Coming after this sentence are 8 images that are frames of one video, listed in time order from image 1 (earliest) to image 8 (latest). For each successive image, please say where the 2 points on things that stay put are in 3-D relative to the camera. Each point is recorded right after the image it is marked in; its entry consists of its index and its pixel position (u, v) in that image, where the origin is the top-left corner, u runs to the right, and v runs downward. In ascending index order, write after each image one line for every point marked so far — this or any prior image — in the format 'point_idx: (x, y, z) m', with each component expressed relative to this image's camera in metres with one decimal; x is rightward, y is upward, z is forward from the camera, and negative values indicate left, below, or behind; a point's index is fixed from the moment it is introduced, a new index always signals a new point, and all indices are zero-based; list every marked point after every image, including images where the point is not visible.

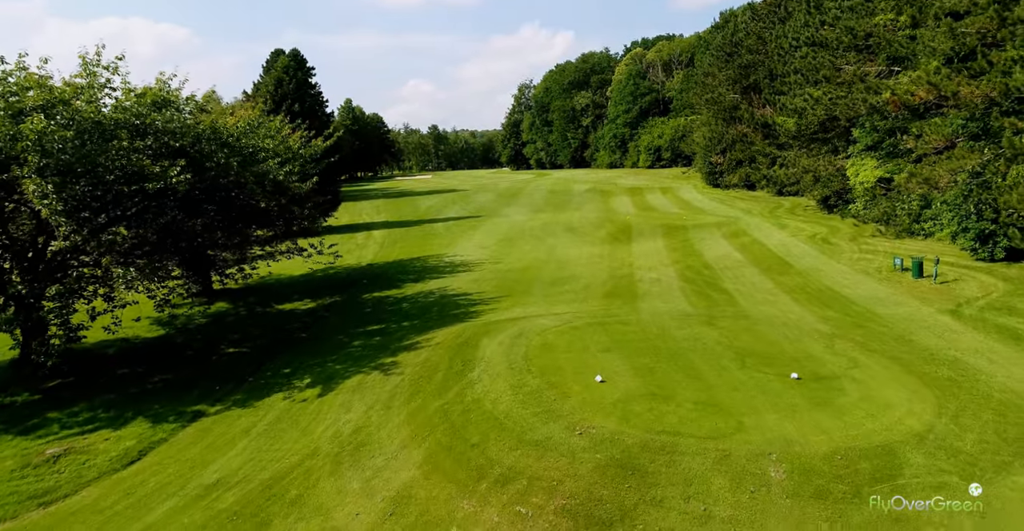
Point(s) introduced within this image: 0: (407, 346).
0: (-1.8, -1.4, +13.3) m
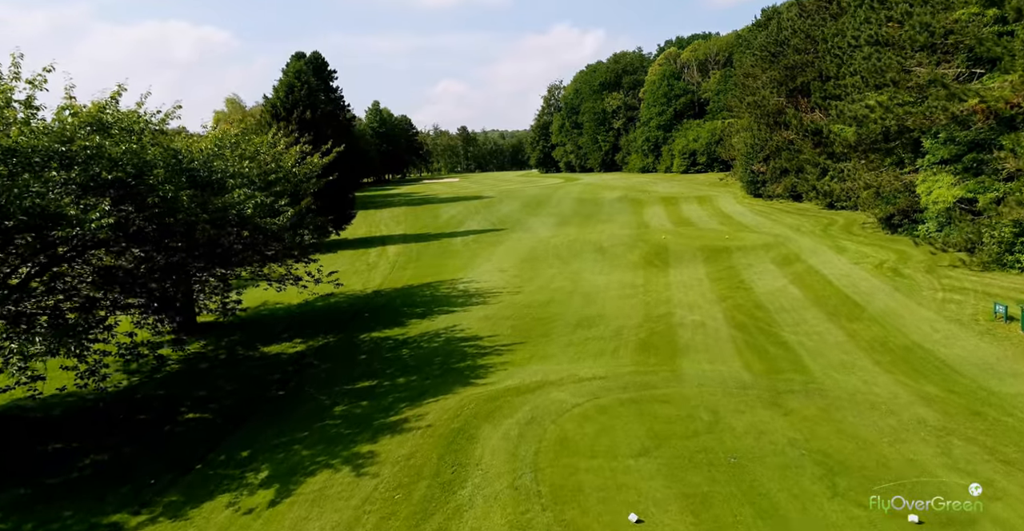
0: (-1.6, -2.2, +10.7) m
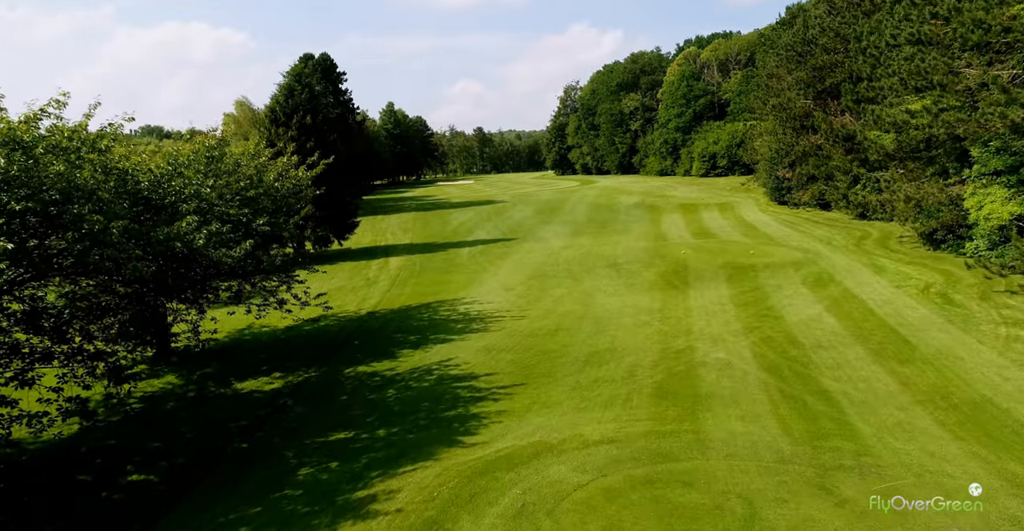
0: (-1.7, -2.7, +9.0) m
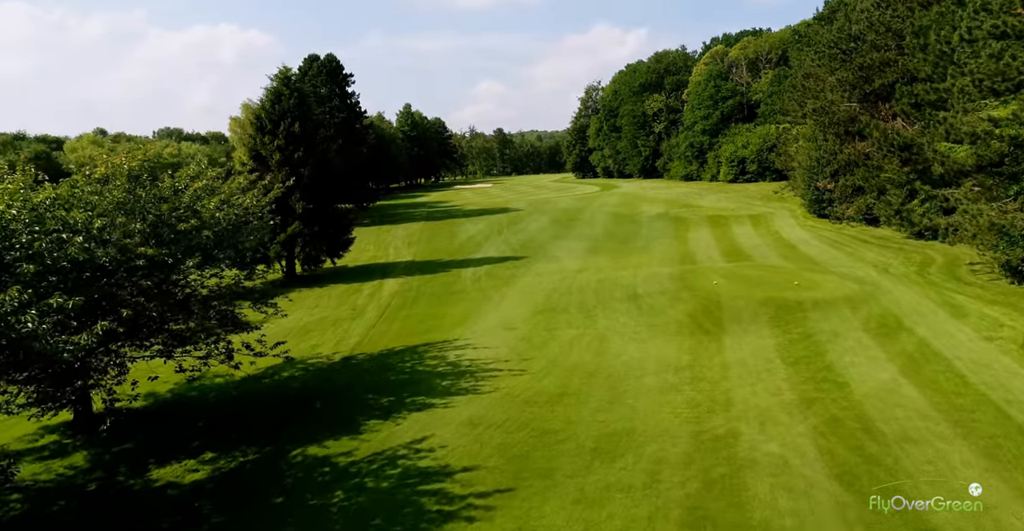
0: (-2.1, -3.6, +5.7) m
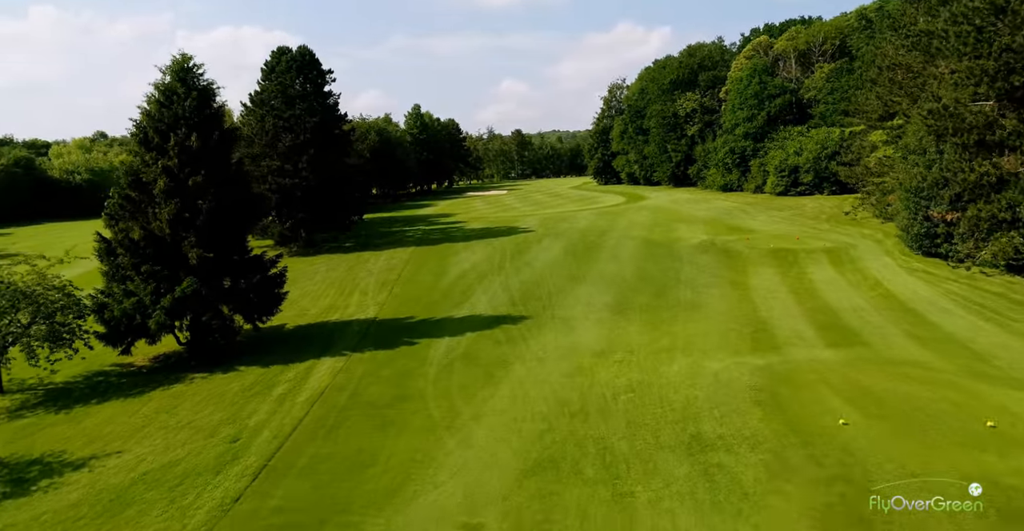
0: (-3.0, -5.5, -3.5) m
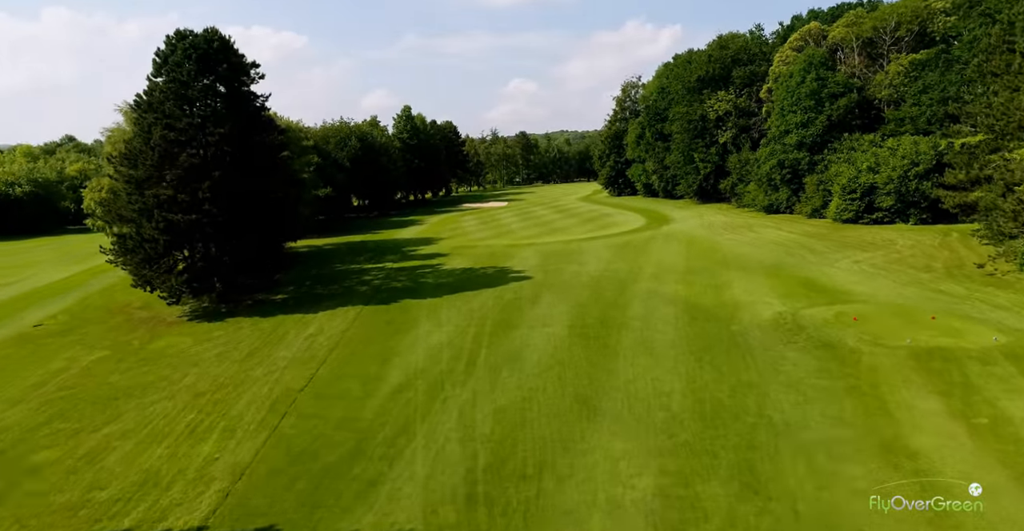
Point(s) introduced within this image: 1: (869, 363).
0: (-4.1, -8.2, -16.0) m
1: (+8.5, -2.6, +17.8) m
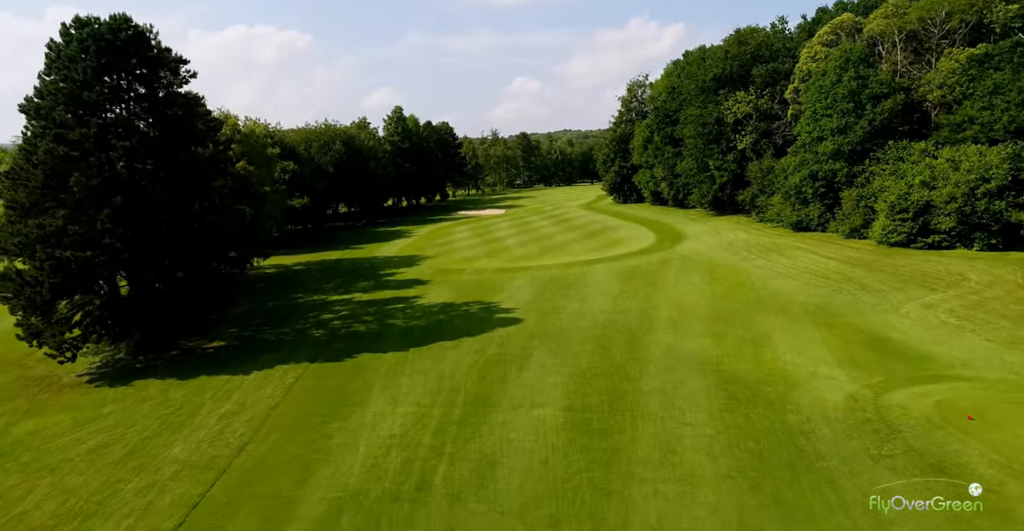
0: (-4.9, -9.8, -22.7) m
1: (+7.9, -4.1, +11.1) m
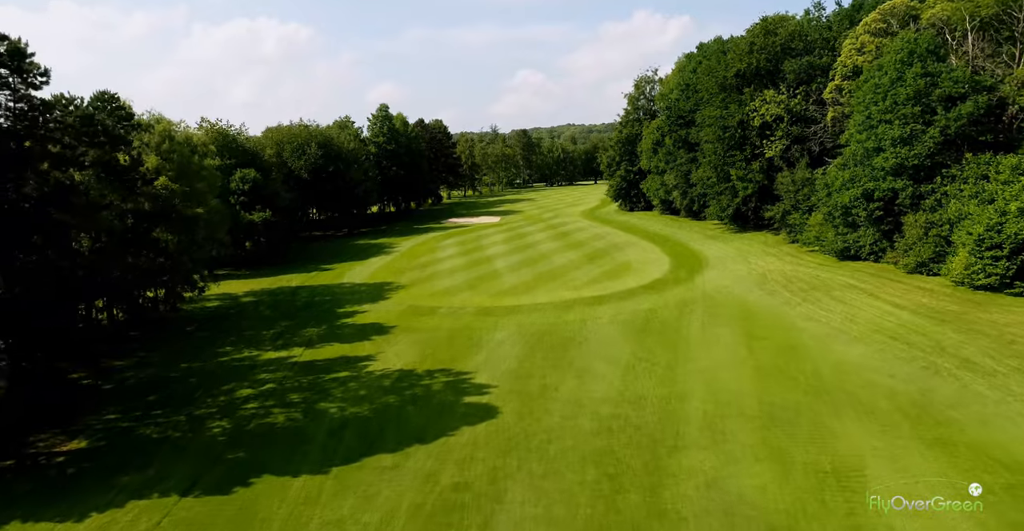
0: (-5.9, -12.2, -30.9) m
1: (+7.1, -6.3, +2.8) m
